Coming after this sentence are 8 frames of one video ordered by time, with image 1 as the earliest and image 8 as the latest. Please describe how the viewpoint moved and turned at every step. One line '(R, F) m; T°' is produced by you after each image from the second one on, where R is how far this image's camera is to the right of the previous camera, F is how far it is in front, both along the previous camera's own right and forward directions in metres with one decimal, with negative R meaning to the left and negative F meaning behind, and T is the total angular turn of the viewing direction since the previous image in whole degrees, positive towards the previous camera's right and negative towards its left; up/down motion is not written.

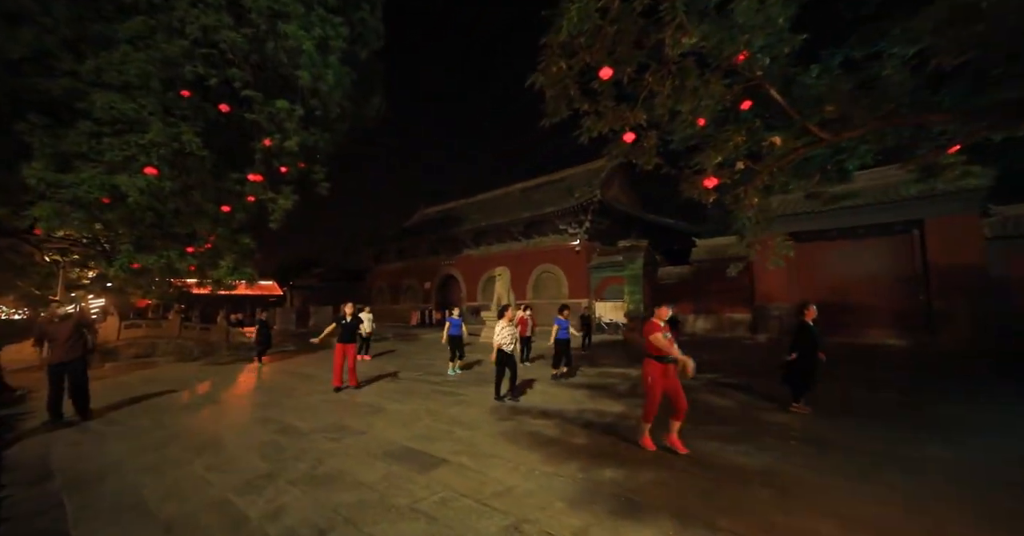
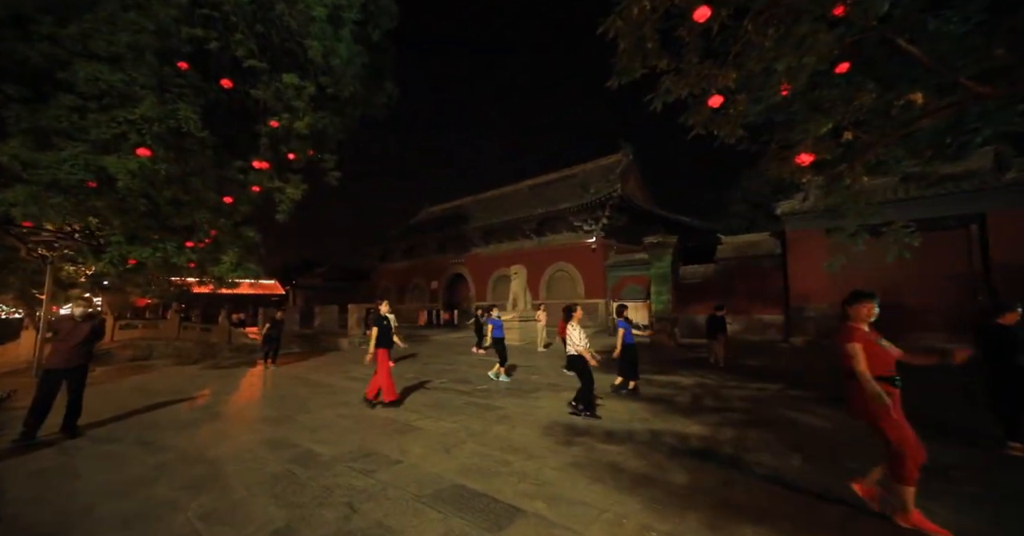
(-0.5, +0.8) m; 0°
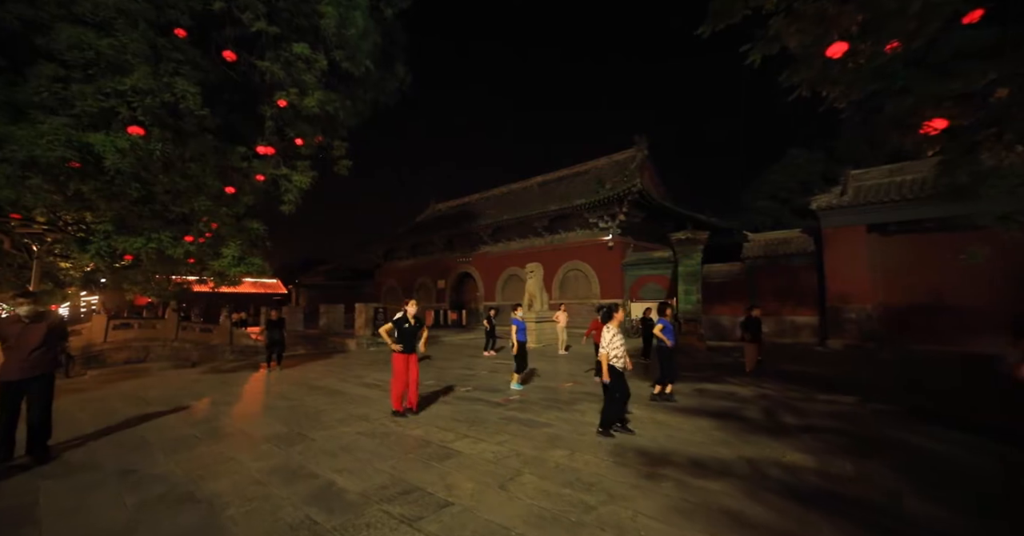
(-0.5, +0.7) m; 0°
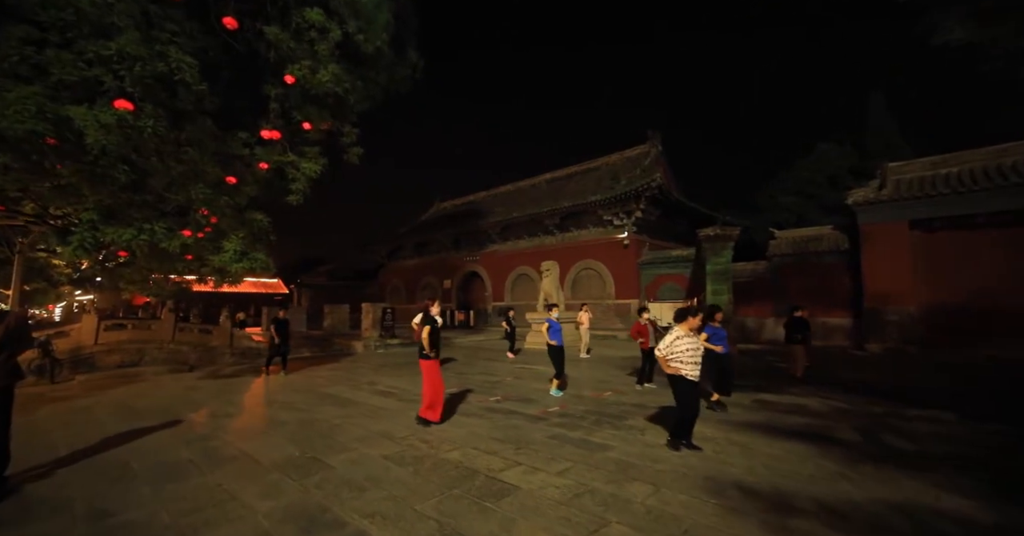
(-0.5, +0.7) m; 0°
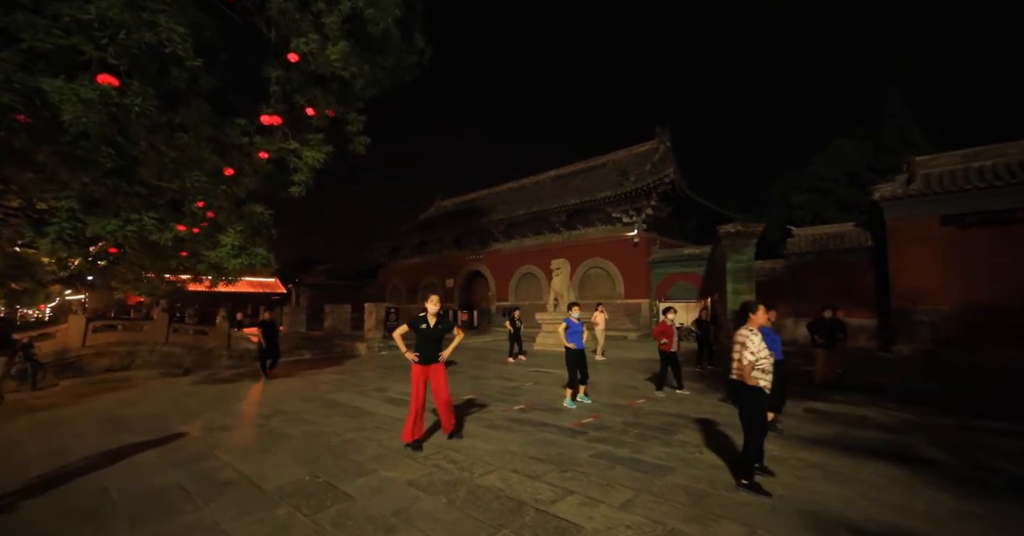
(-0.3, +0.5) m; 0°
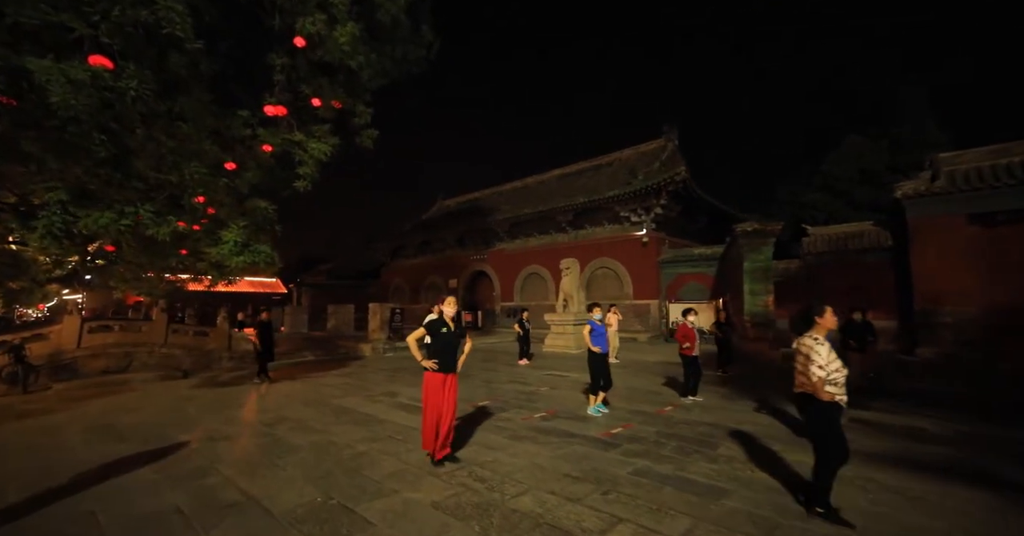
(-0.2, +0.3) m; 0°
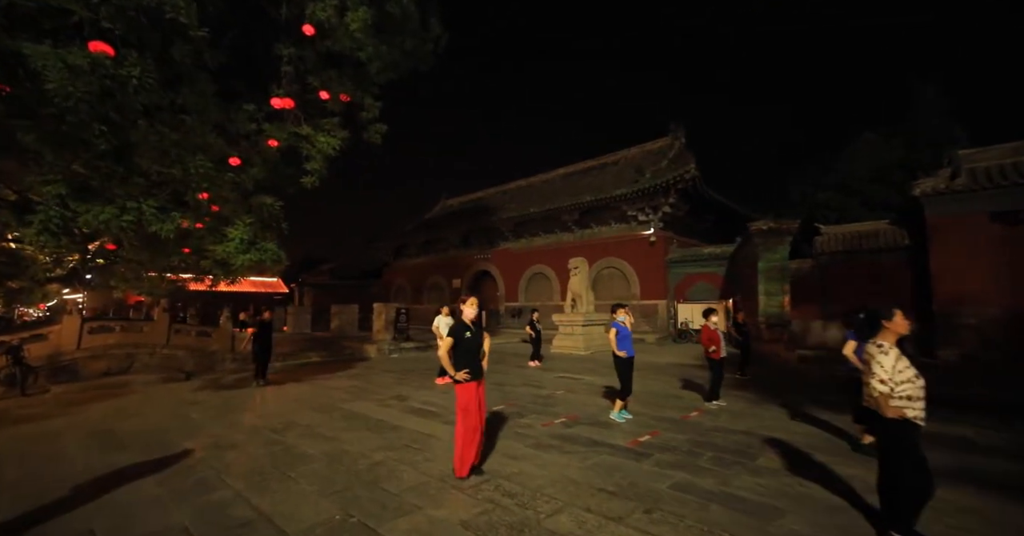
(-0.2, +0.2) m; 0°
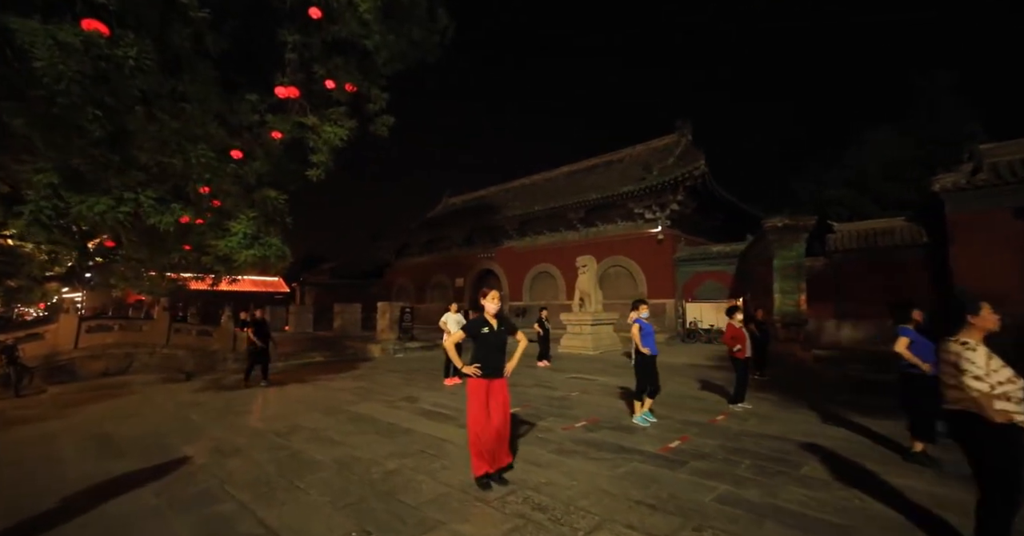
(-0.2, +0.2) m; 0°
